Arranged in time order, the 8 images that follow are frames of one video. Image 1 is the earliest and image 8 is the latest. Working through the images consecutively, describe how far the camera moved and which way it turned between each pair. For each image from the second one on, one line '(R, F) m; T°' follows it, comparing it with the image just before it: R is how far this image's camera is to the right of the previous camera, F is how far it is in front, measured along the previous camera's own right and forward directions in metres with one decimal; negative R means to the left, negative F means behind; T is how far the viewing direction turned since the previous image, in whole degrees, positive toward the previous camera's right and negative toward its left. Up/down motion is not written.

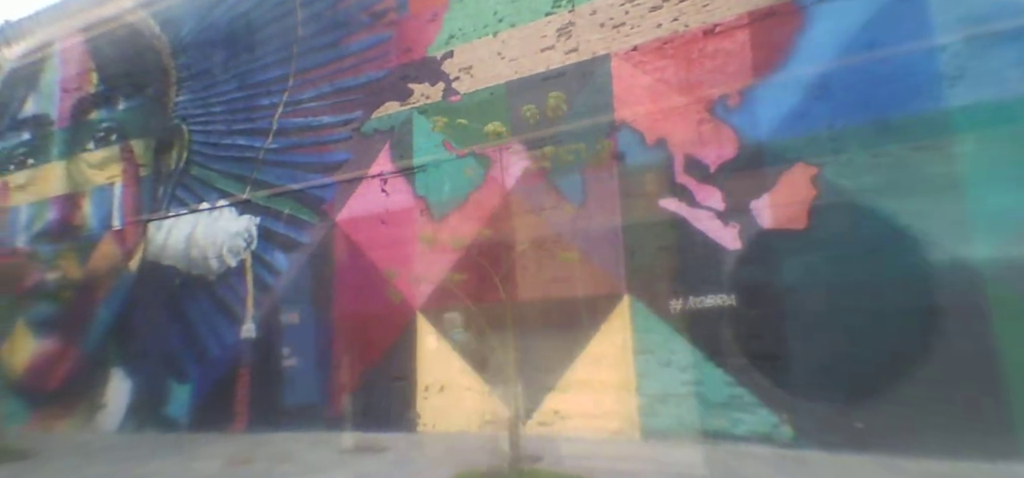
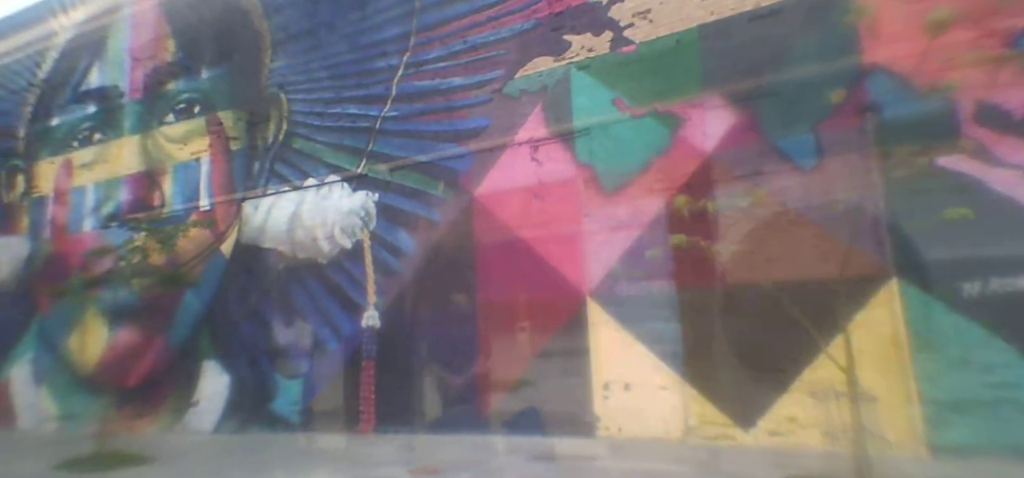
(-2.1, +1.0) m; -1°
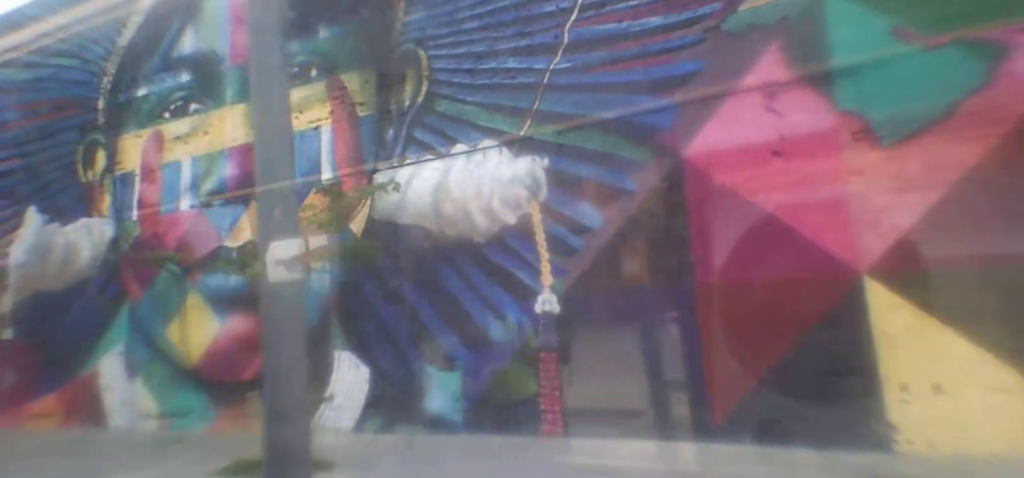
(-2.3, +1.1) m; -2°
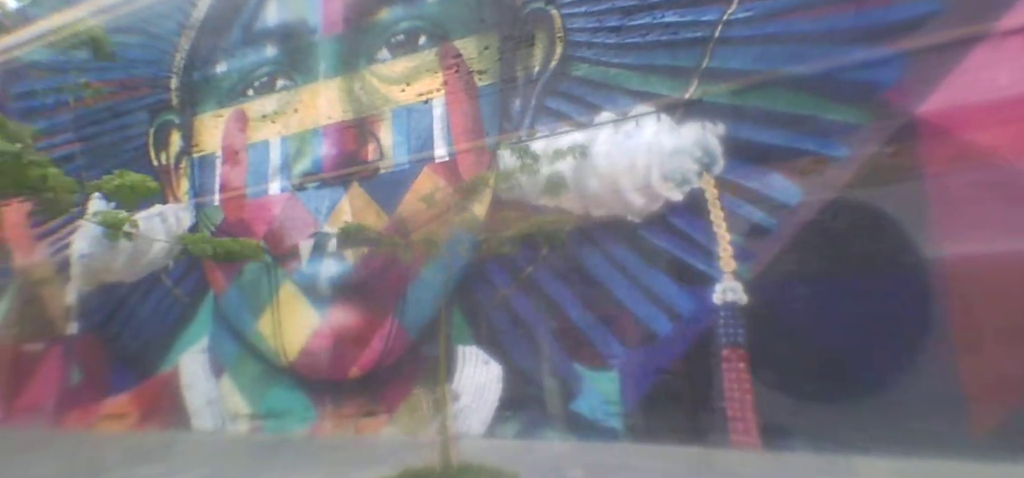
(-1.7, +0.8) m; -1°
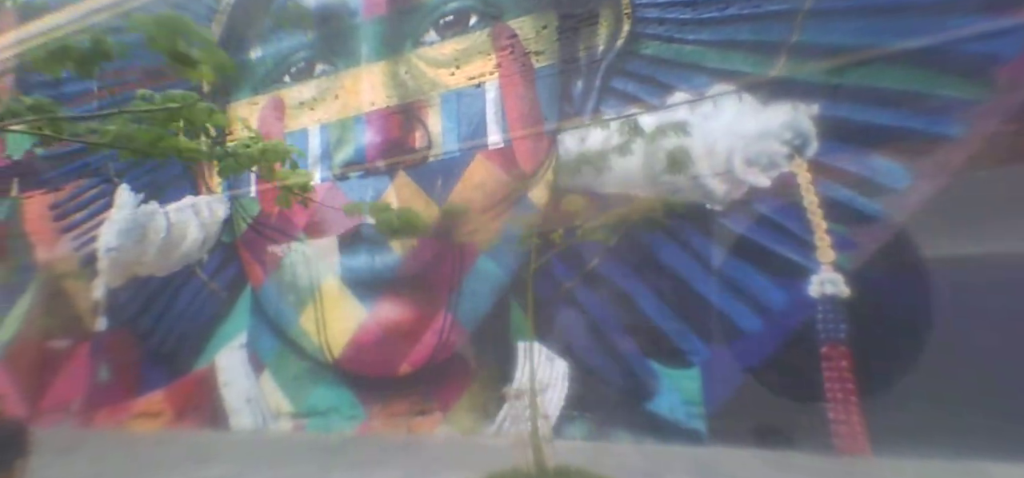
(-0.7, +0.4) m; 0°
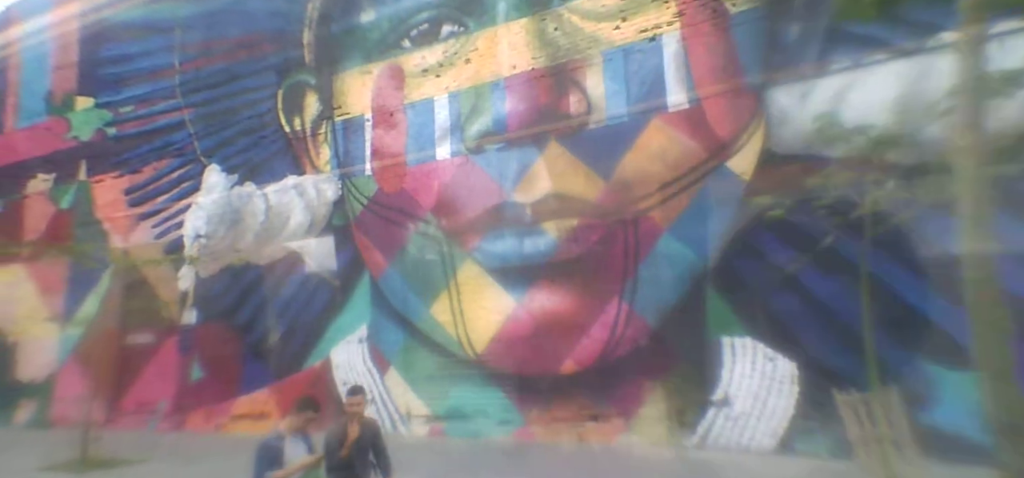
(-2.0, +1.0) m; -2°
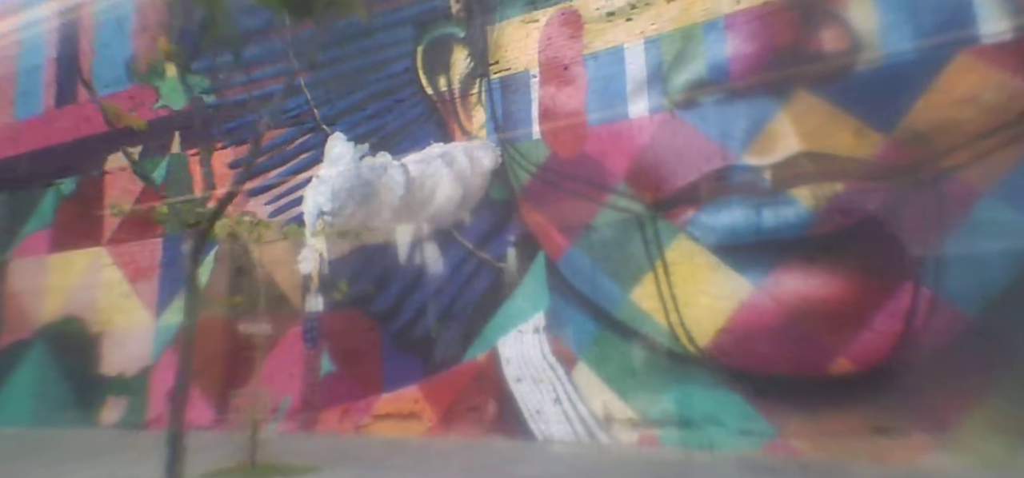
(-2.3, +1.1) m; -2°
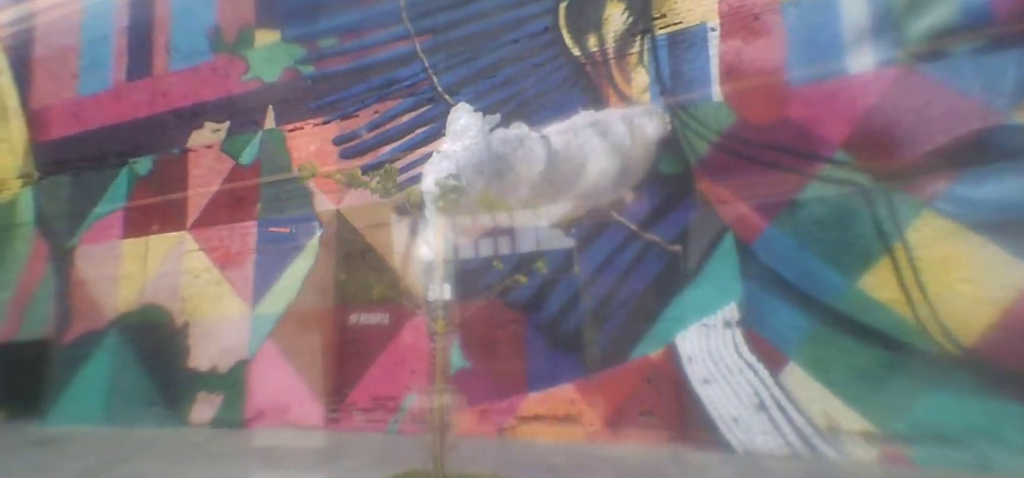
(-1.9, +0.9) m; -2°
